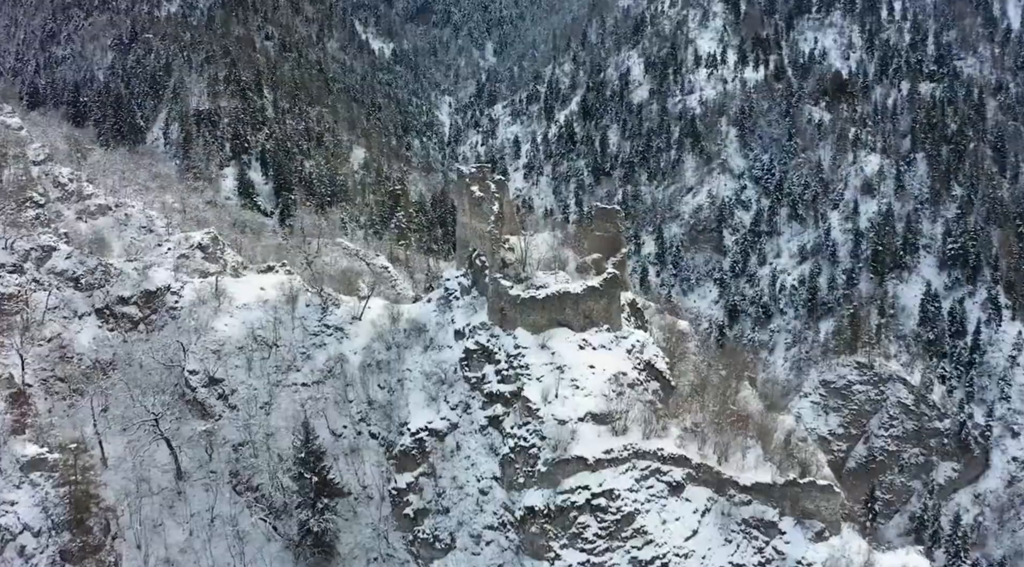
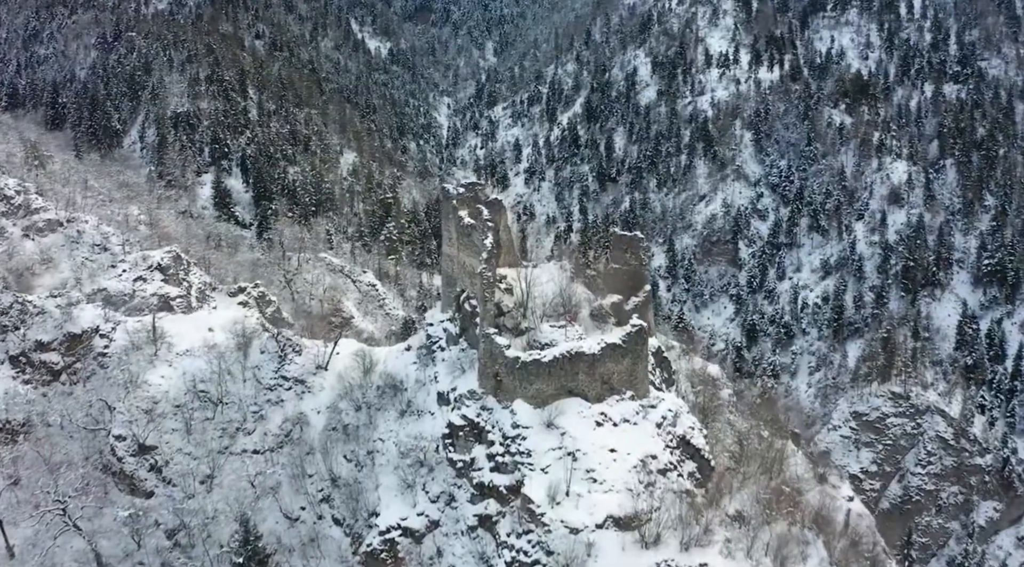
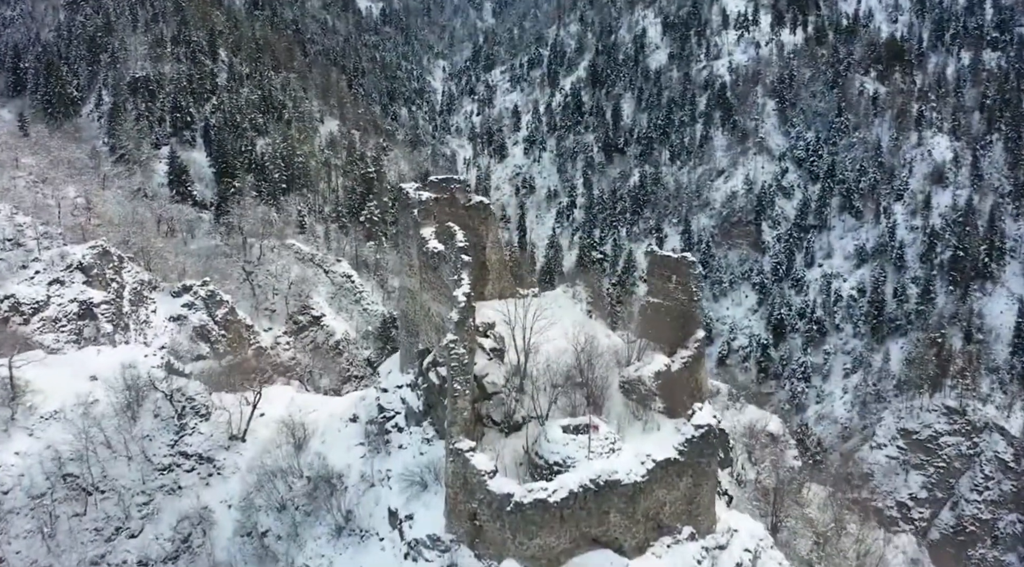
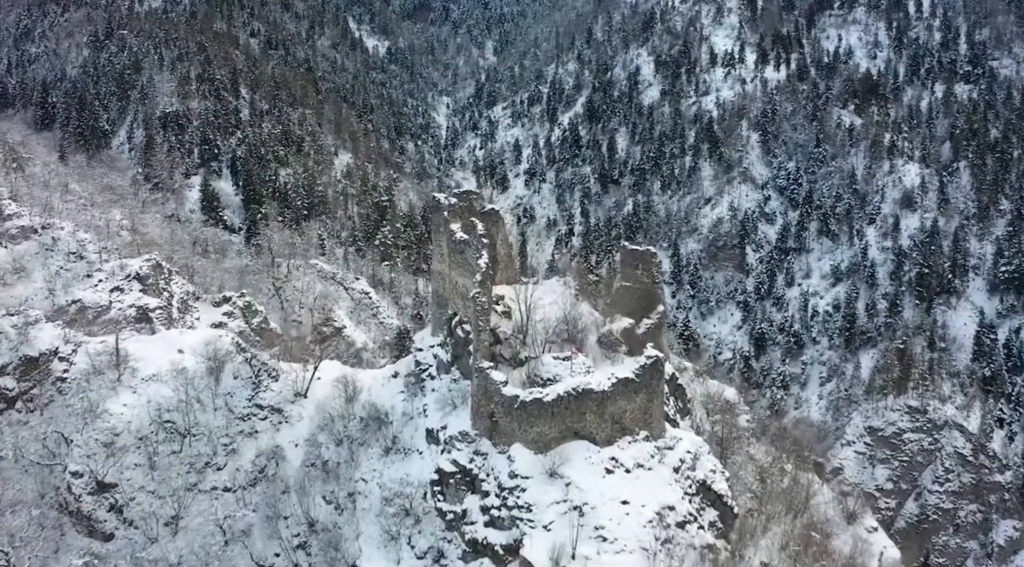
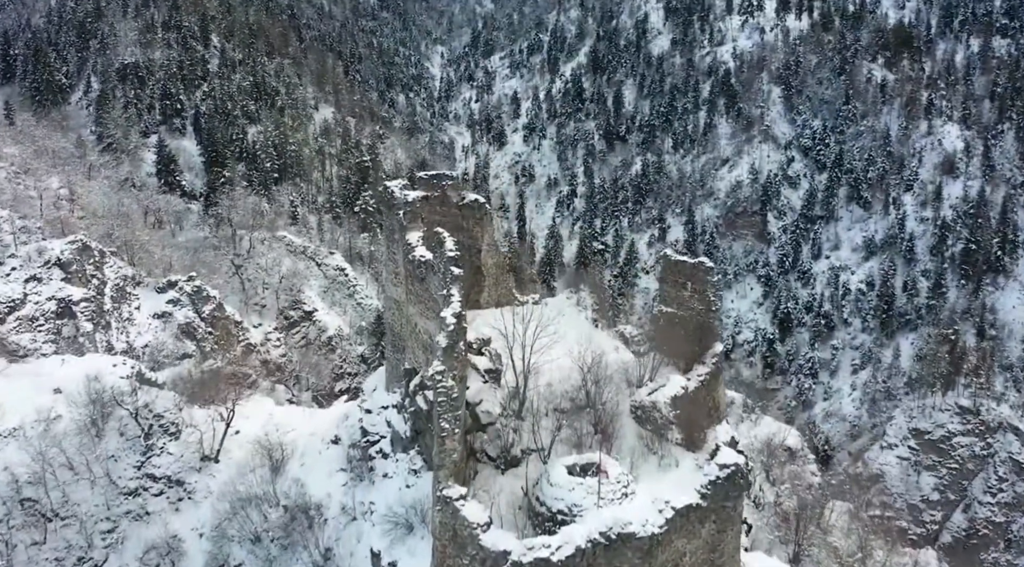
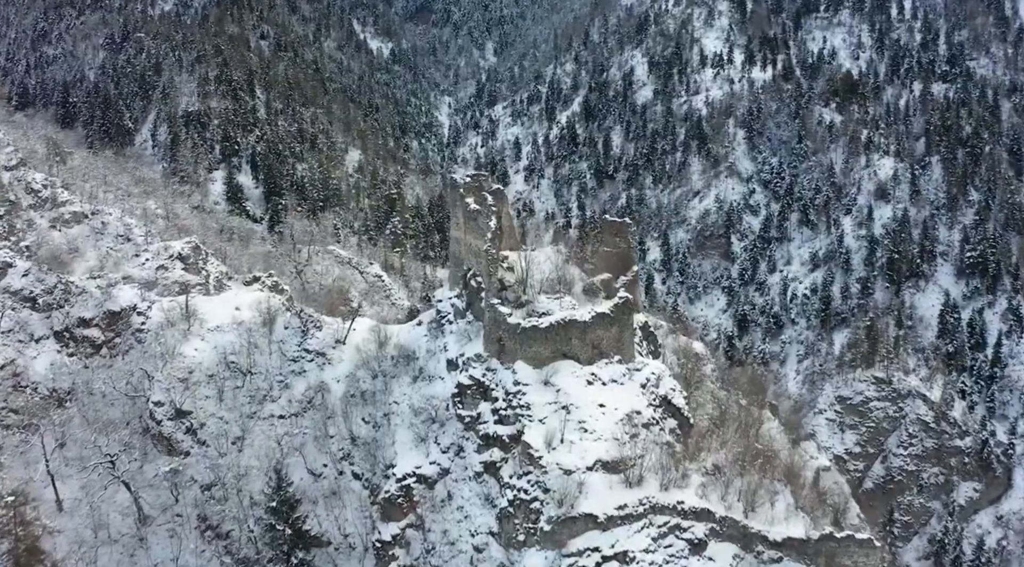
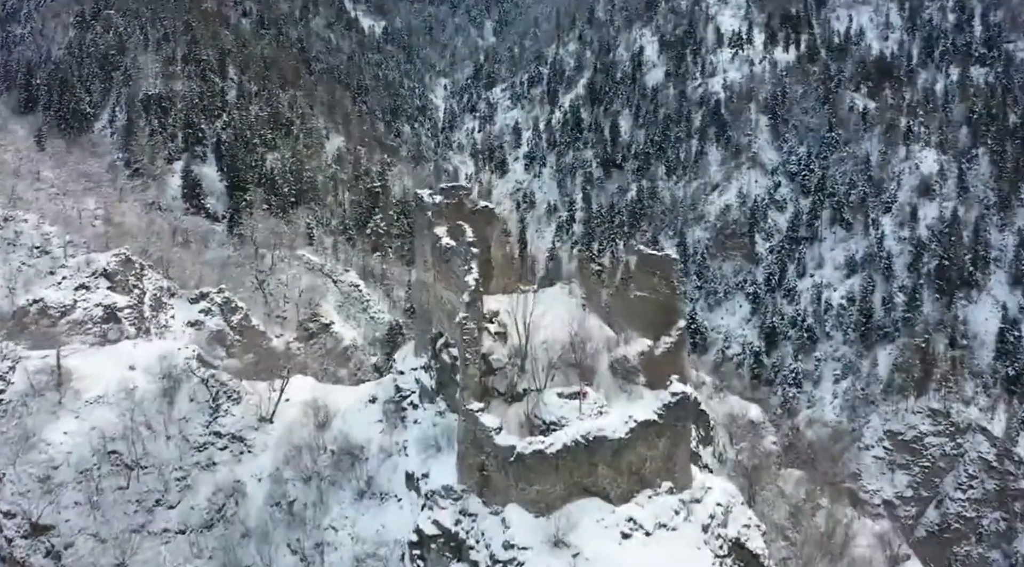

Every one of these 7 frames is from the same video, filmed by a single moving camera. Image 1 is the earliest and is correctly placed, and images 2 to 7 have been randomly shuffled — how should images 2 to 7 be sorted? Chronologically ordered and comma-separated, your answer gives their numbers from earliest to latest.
6, 2, 4, 7, 3, 5
